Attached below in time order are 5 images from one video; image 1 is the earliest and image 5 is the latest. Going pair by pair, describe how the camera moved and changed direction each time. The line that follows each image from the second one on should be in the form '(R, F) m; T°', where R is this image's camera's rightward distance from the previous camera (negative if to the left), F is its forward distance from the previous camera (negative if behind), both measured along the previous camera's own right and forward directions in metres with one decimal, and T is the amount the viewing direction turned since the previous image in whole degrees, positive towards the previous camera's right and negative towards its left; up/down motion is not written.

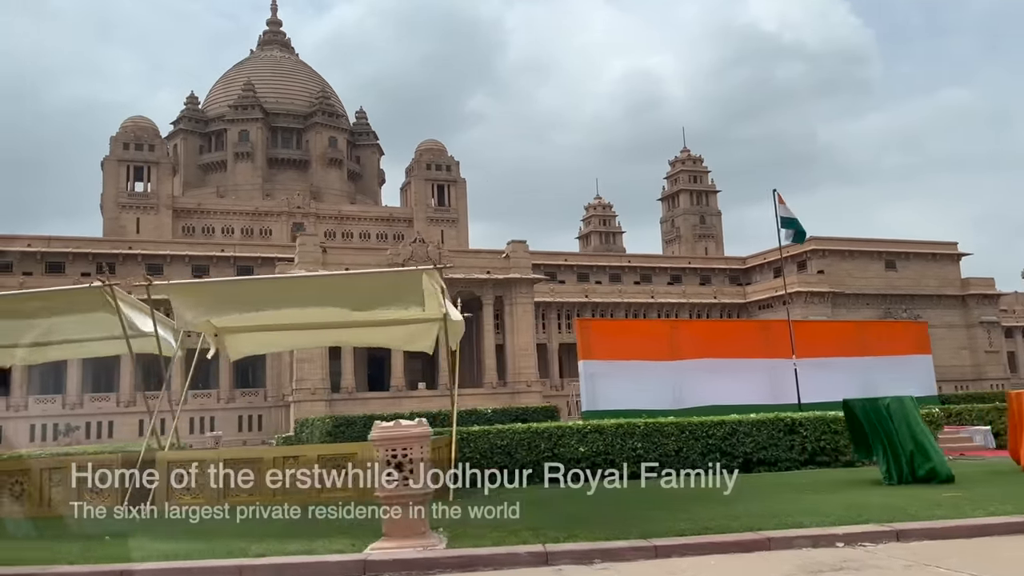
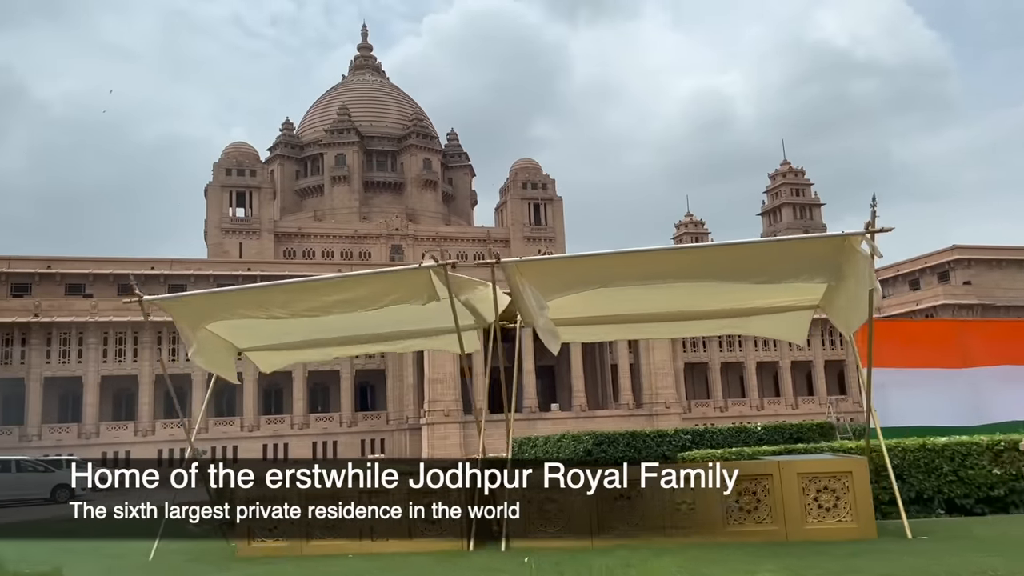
(-3.2, +1.9) m; -4°
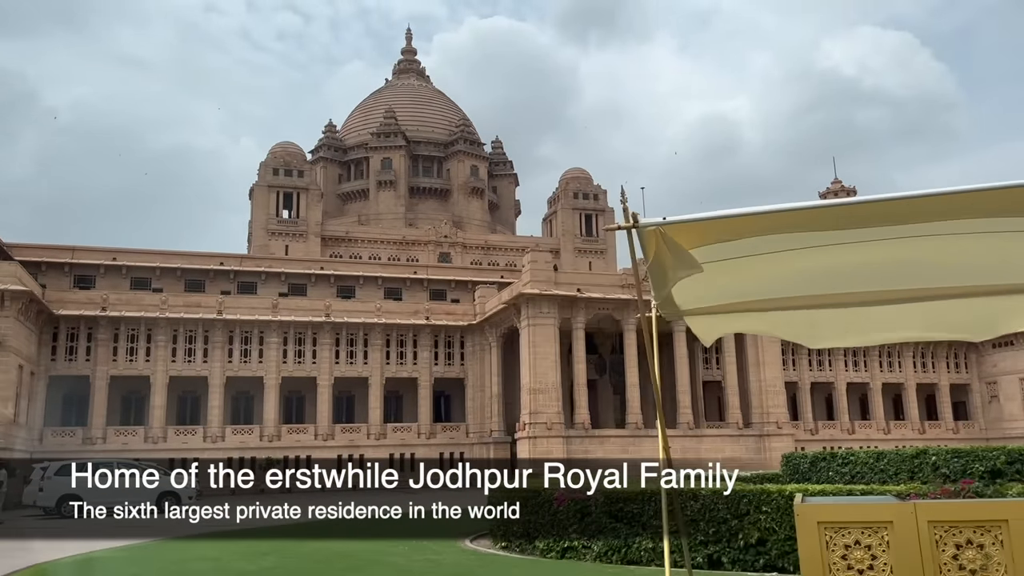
(-4.4, +2.7) m; 0°
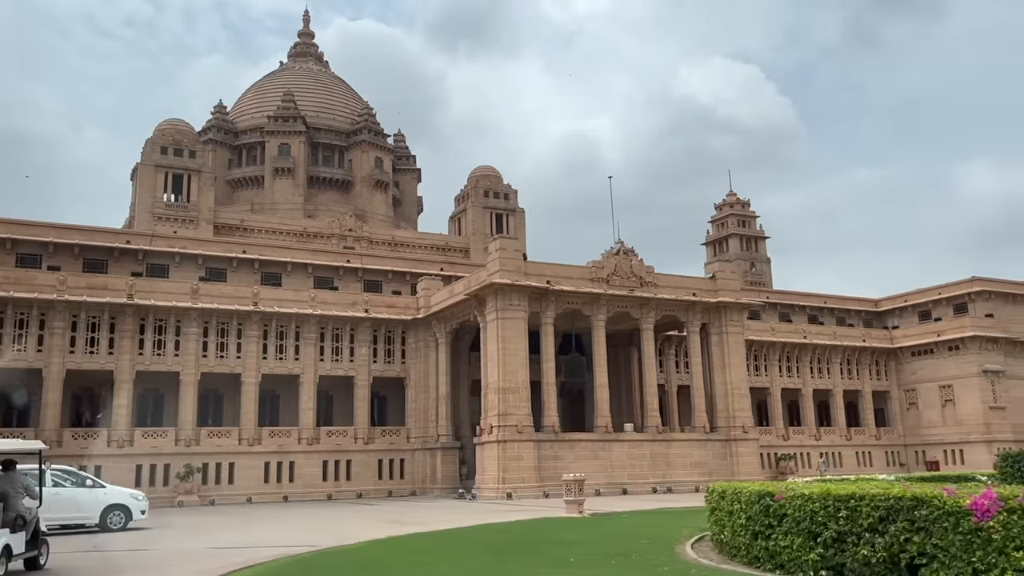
(-3.9, +3.4) m; +9°
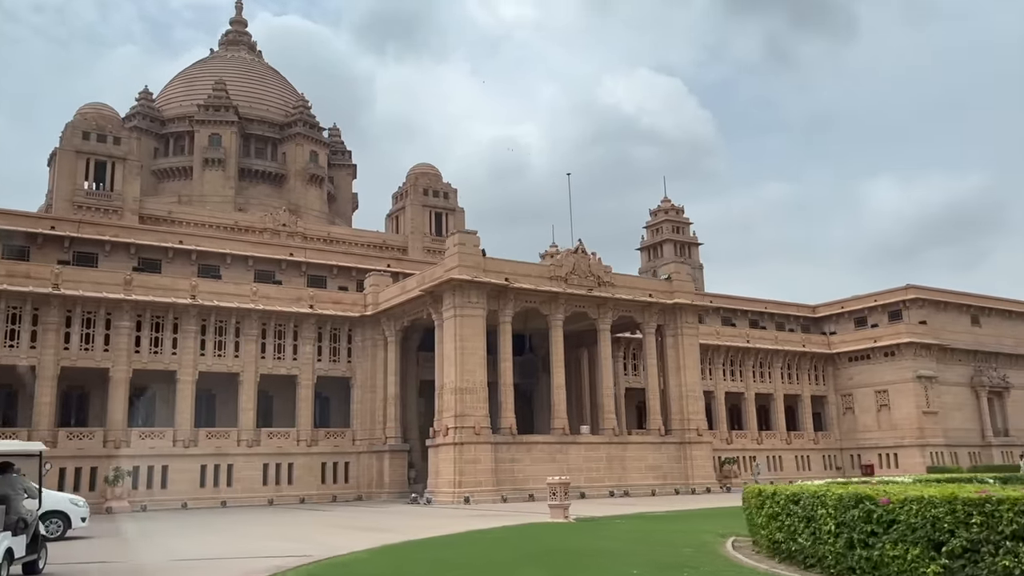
(-1.2, +1.1) m; +5°
